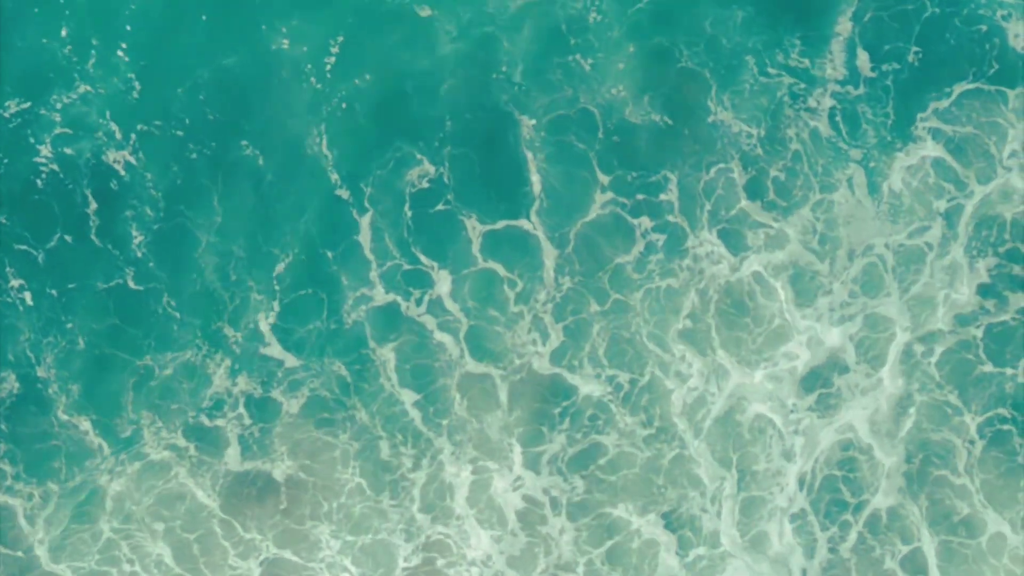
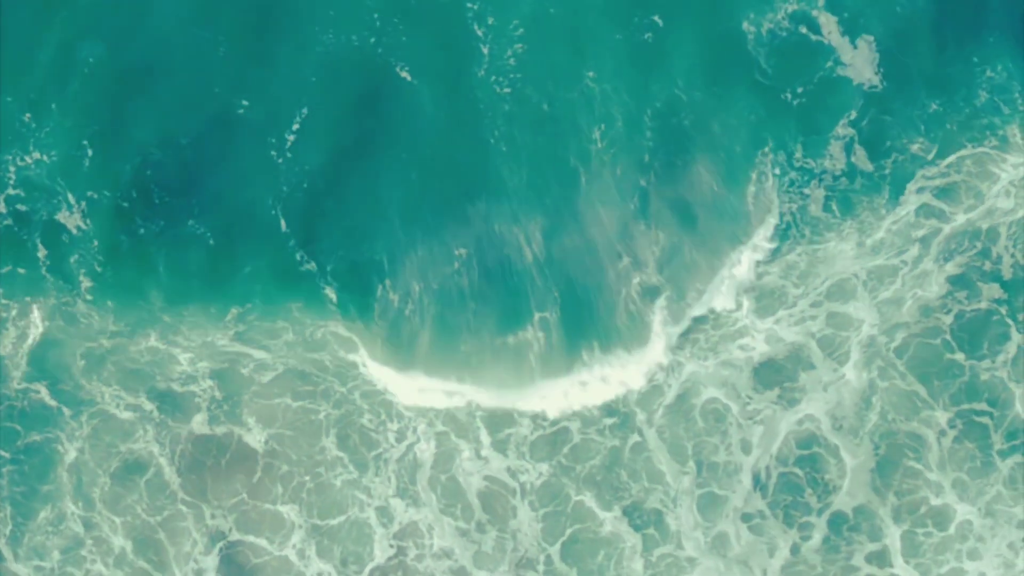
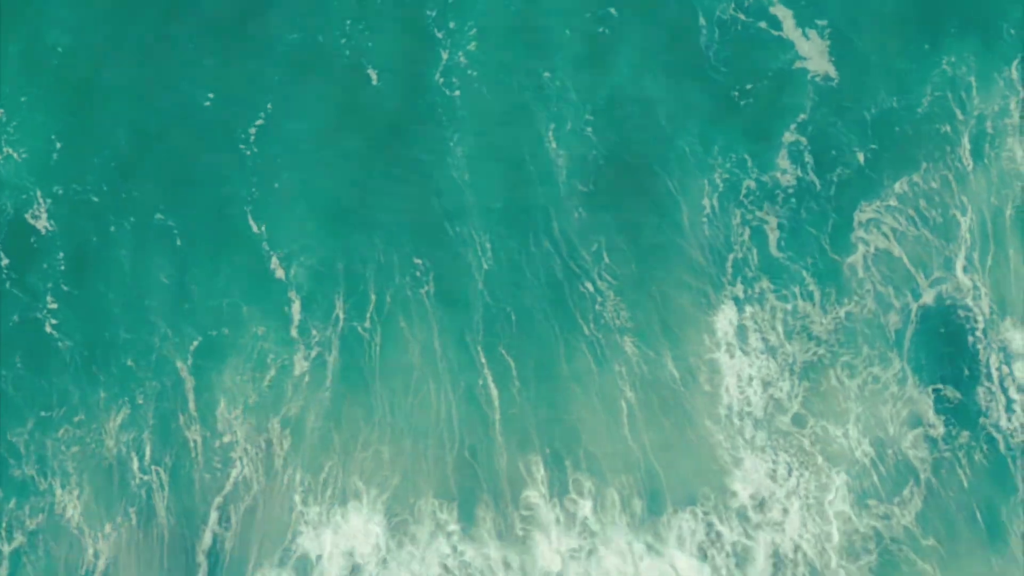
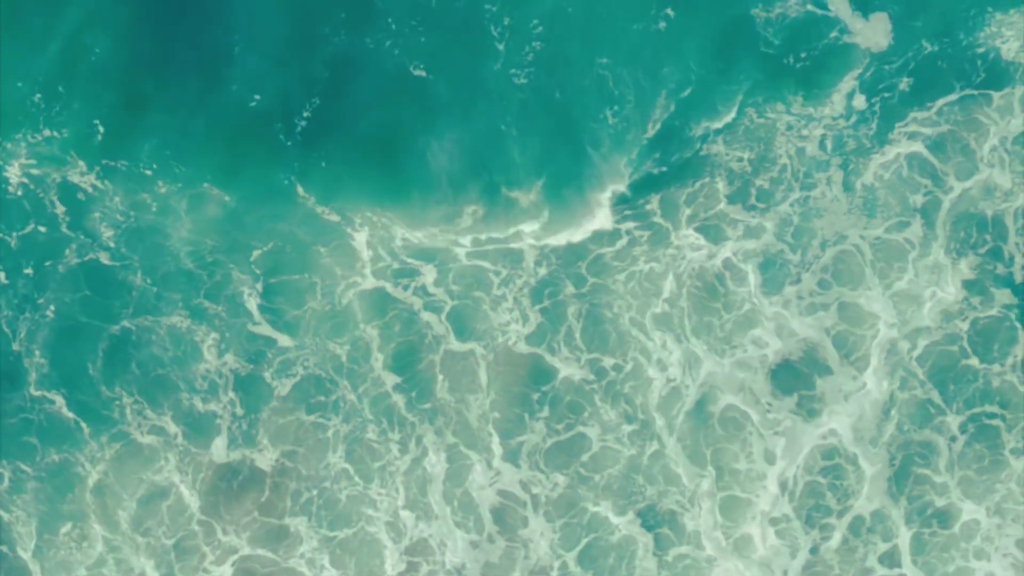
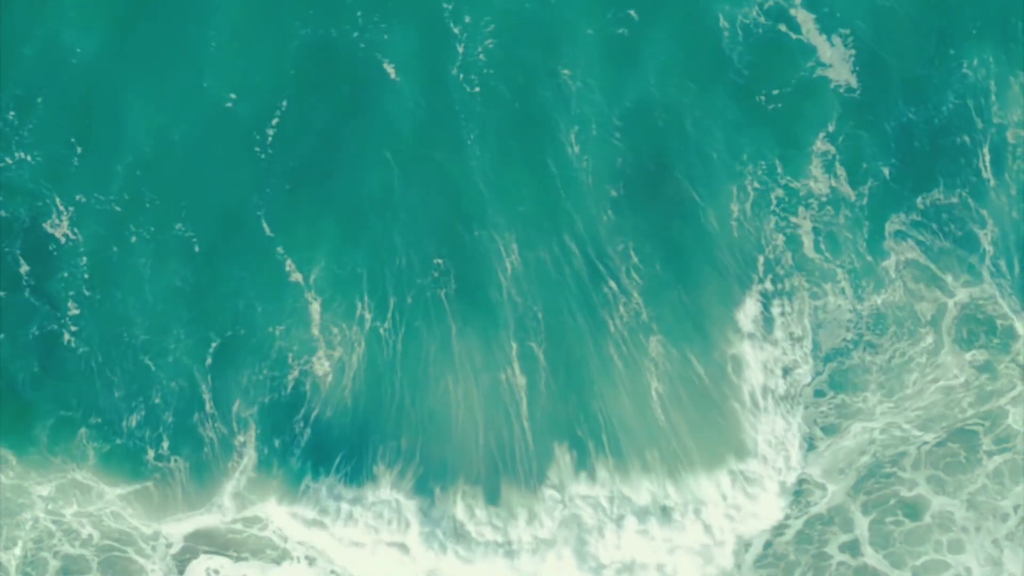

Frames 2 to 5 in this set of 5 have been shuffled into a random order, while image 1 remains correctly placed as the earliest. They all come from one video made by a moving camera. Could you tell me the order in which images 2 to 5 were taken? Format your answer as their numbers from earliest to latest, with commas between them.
4, 2, 5, 3
